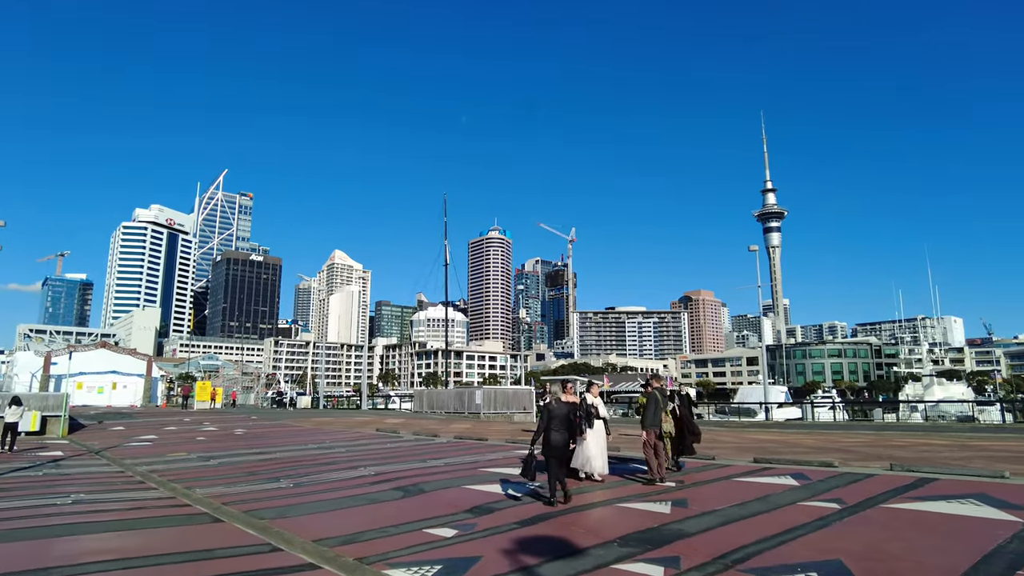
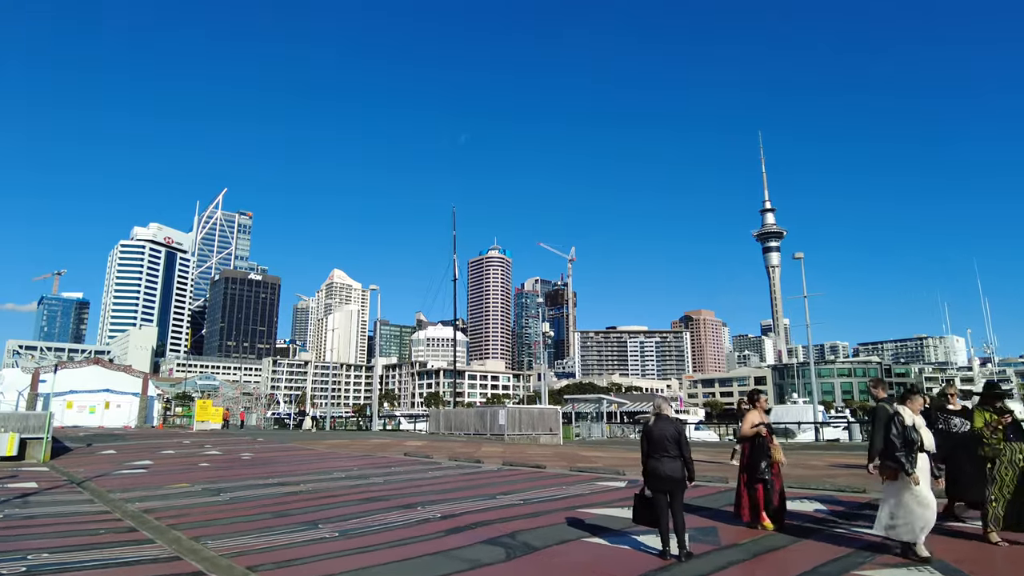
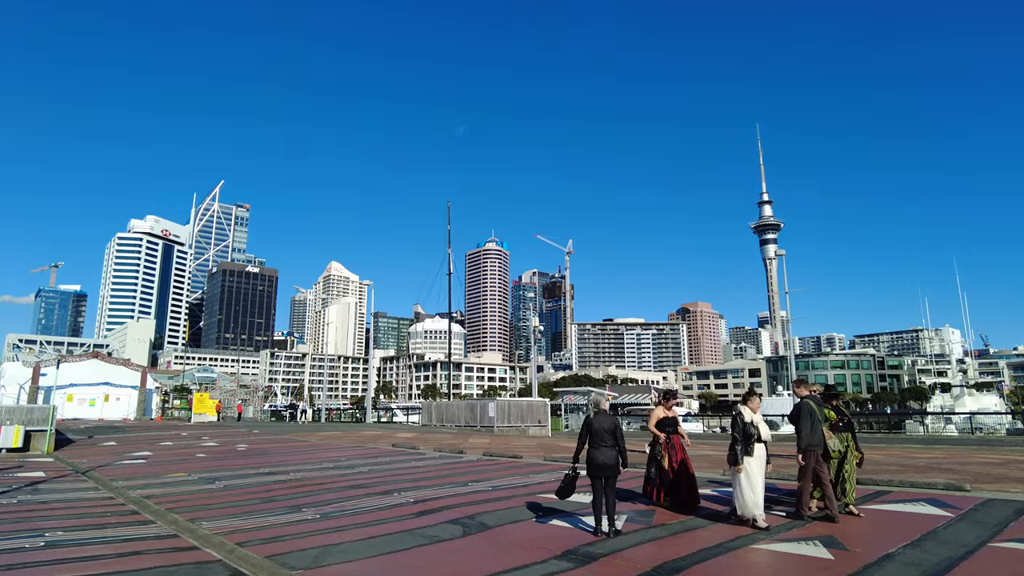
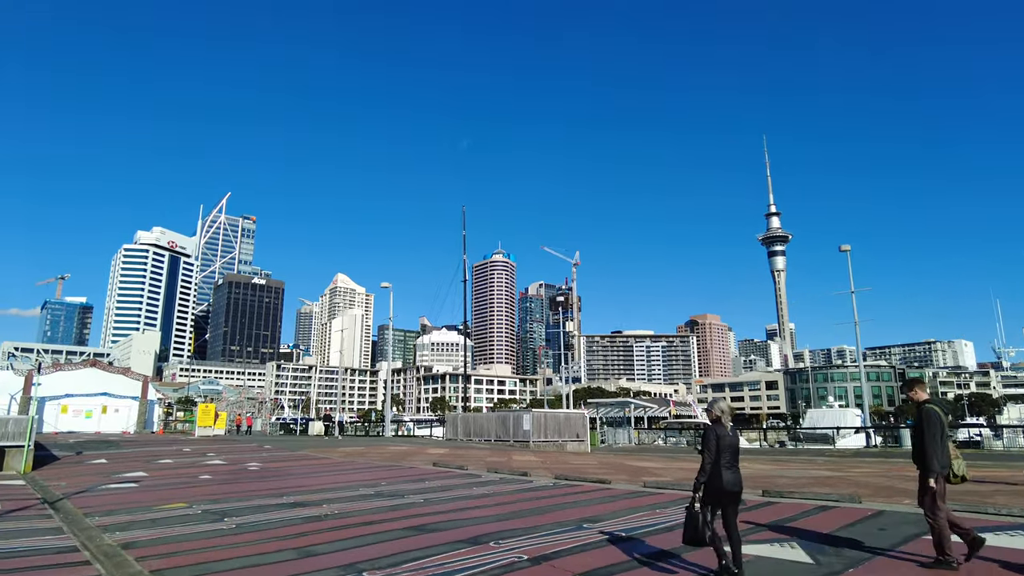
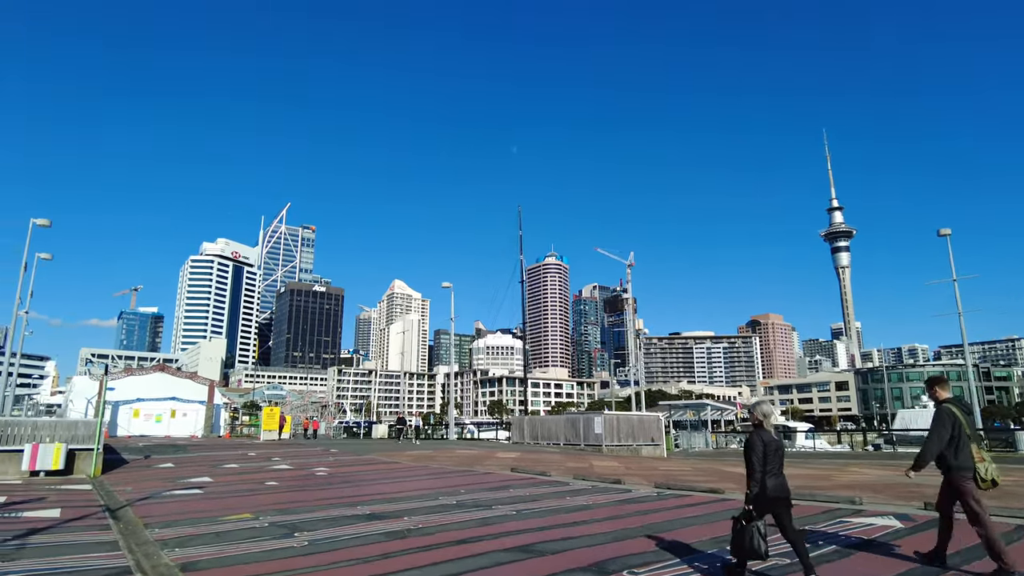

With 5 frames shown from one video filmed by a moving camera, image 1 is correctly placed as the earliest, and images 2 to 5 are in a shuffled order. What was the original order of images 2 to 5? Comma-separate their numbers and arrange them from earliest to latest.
3, 2, 4, 5
